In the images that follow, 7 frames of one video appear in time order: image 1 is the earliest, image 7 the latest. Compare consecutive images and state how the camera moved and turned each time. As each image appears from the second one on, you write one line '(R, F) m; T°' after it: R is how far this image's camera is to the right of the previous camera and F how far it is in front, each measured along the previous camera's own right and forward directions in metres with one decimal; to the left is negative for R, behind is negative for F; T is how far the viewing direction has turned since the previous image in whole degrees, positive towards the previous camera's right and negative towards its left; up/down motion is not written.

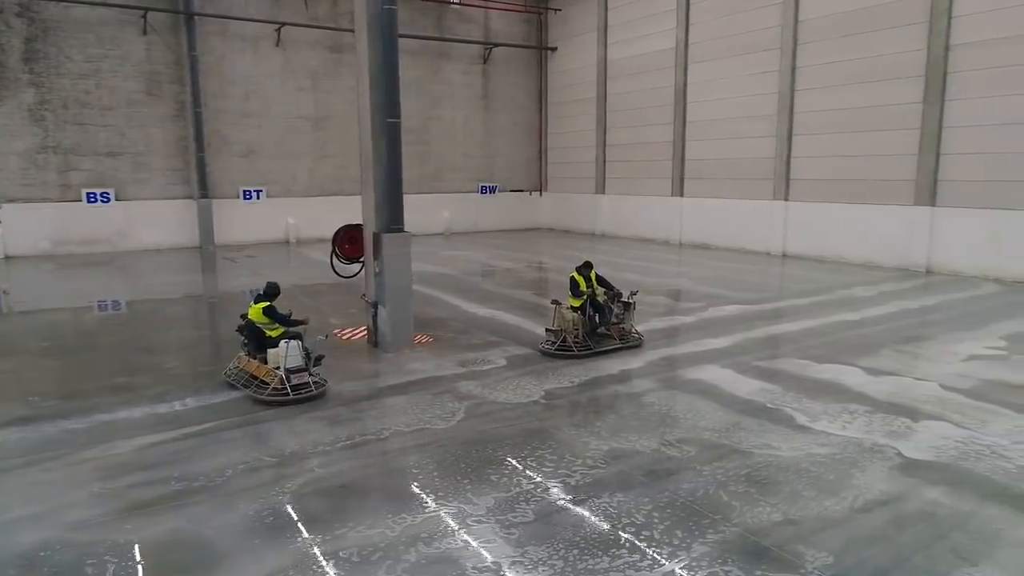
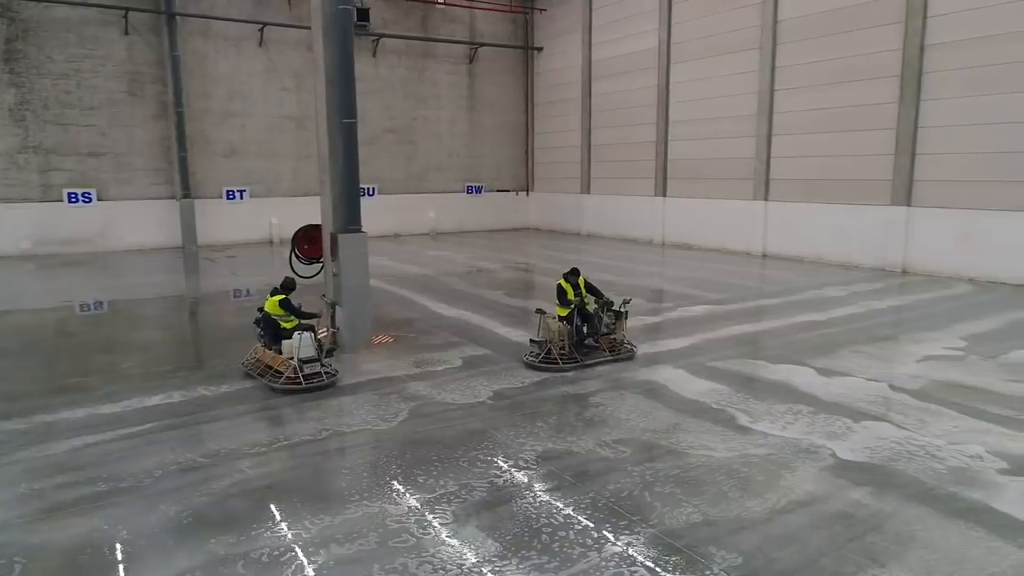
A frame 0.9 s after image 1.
(+0.5, 0.0) m; 0°
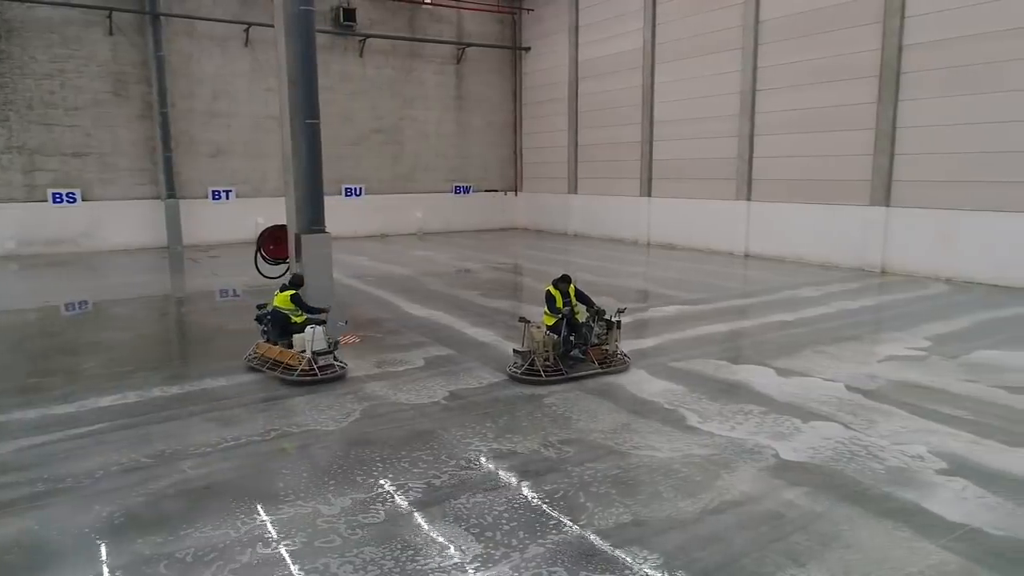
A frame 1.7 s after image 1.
(+0.4, 0.0) m; 0°
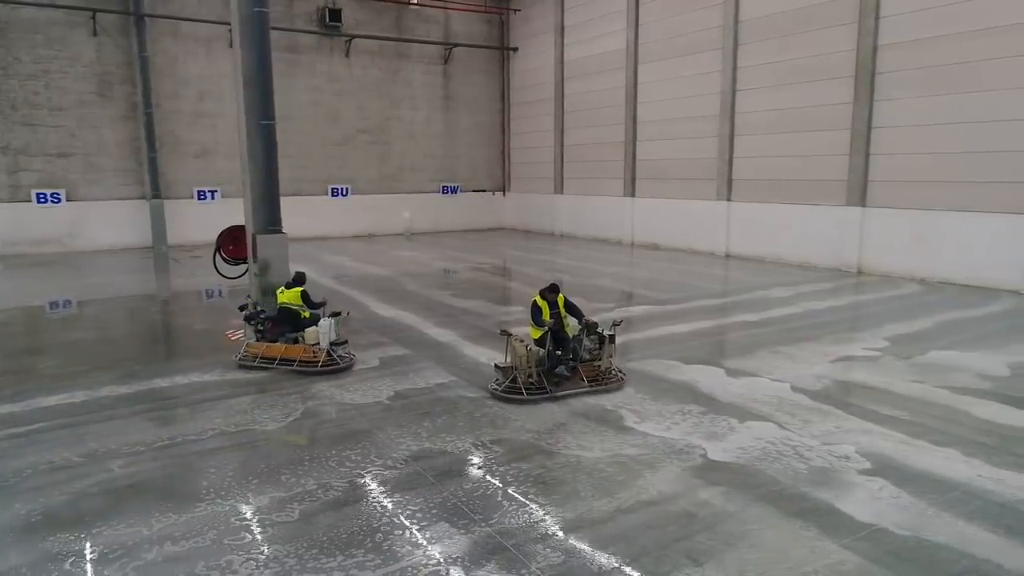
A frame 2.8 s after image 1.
(+0.5, 0.0) m; 0°
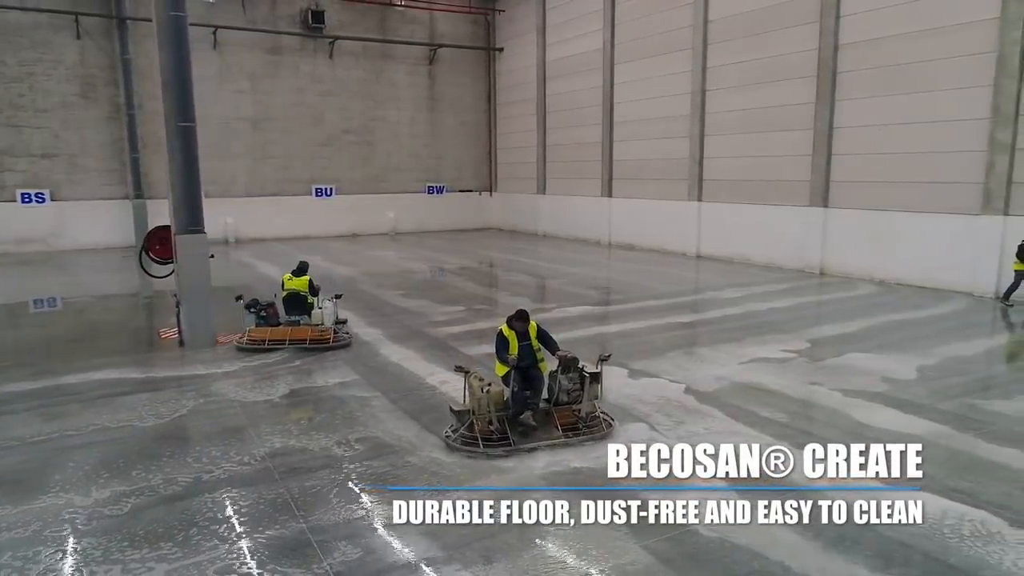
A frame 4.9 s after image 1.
(+1.1, 0.0) m; -1°
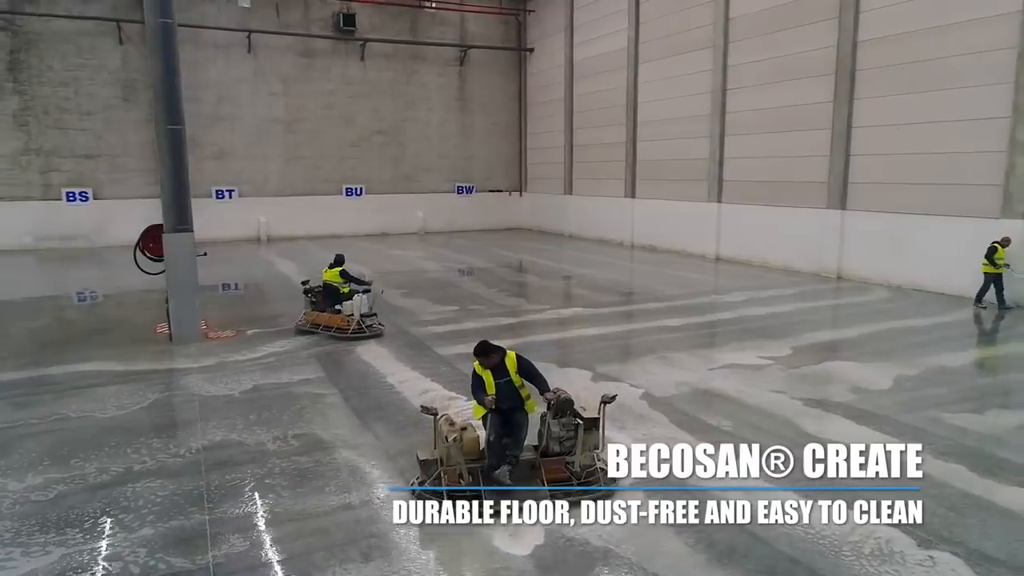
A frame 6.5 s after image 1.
(+0.9, 0.0) m; -4°
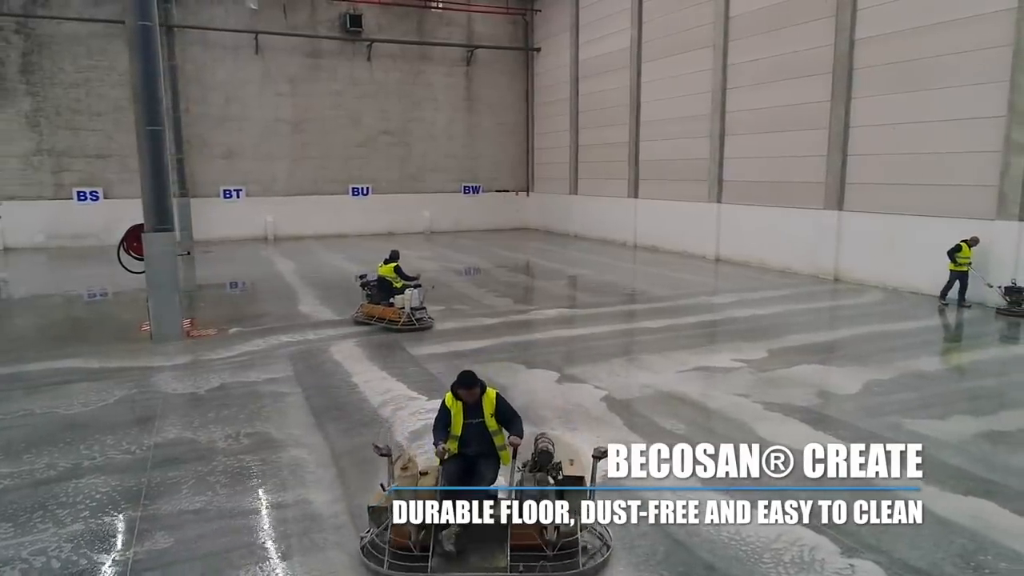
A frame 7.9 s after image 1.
(+0.5, 0.0) m; -2°
